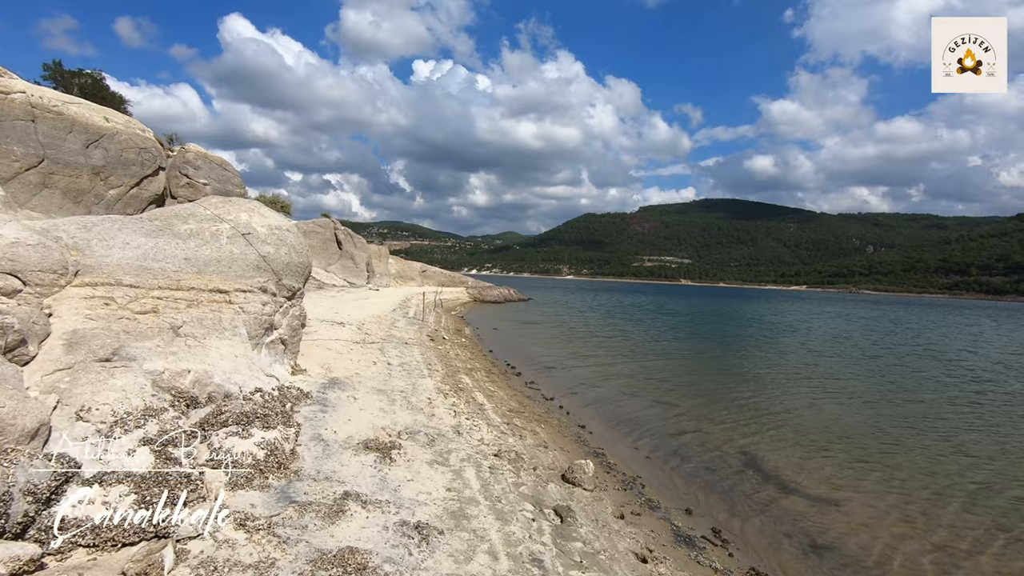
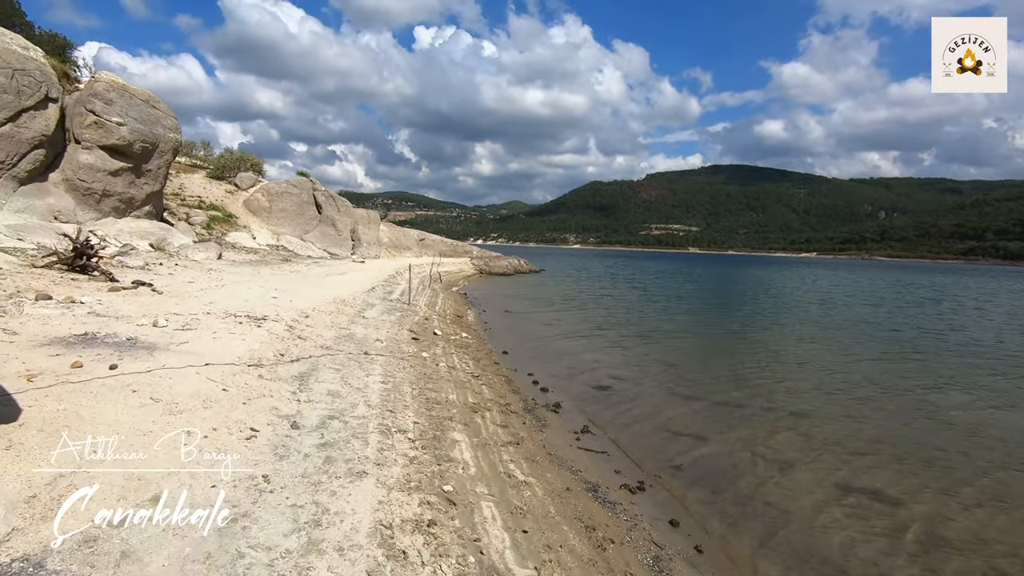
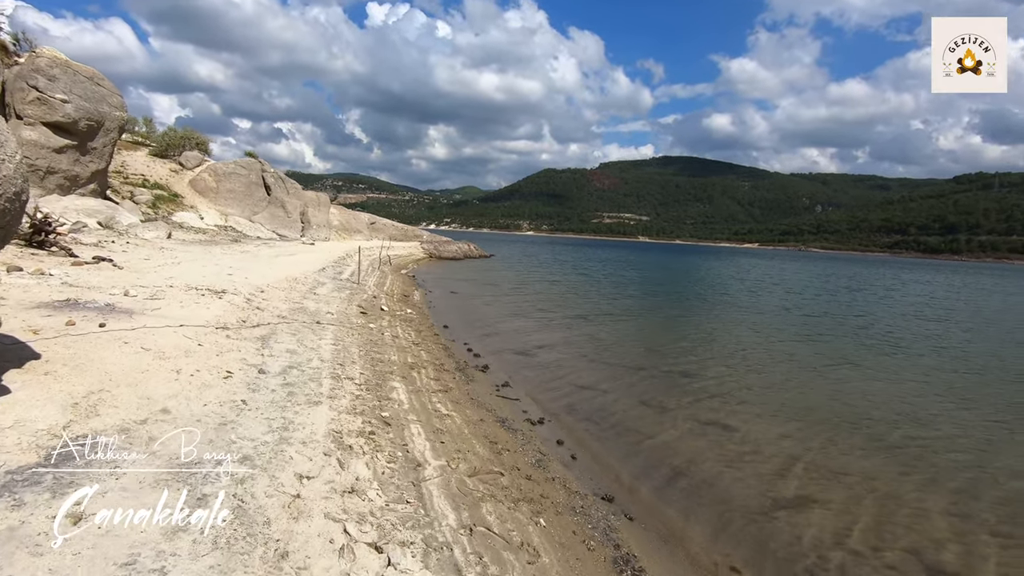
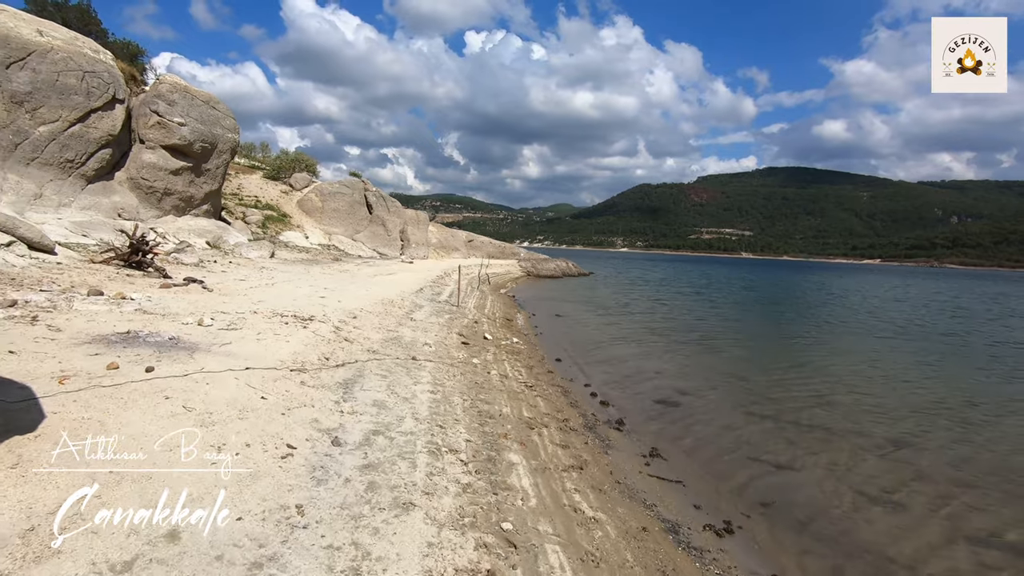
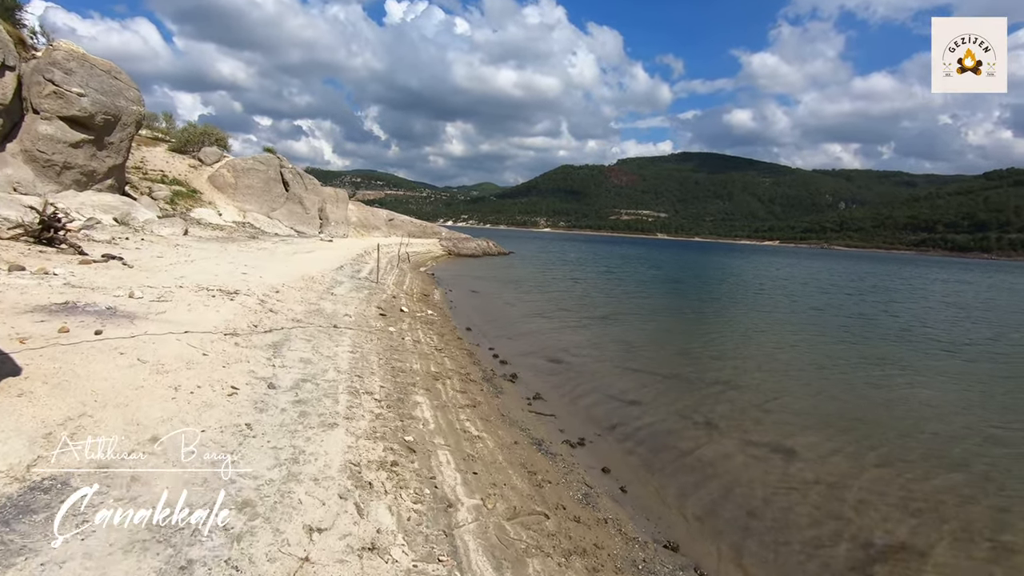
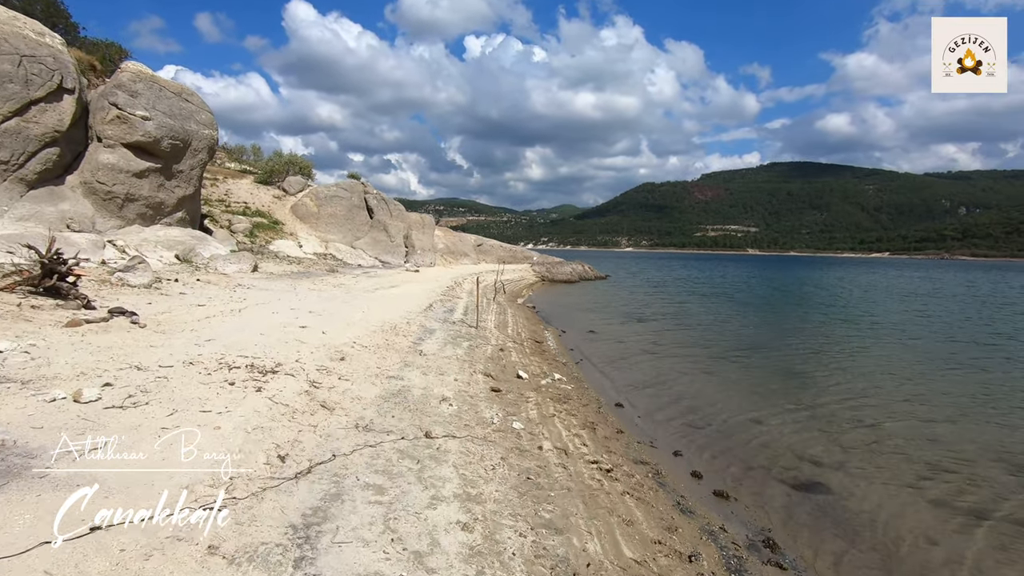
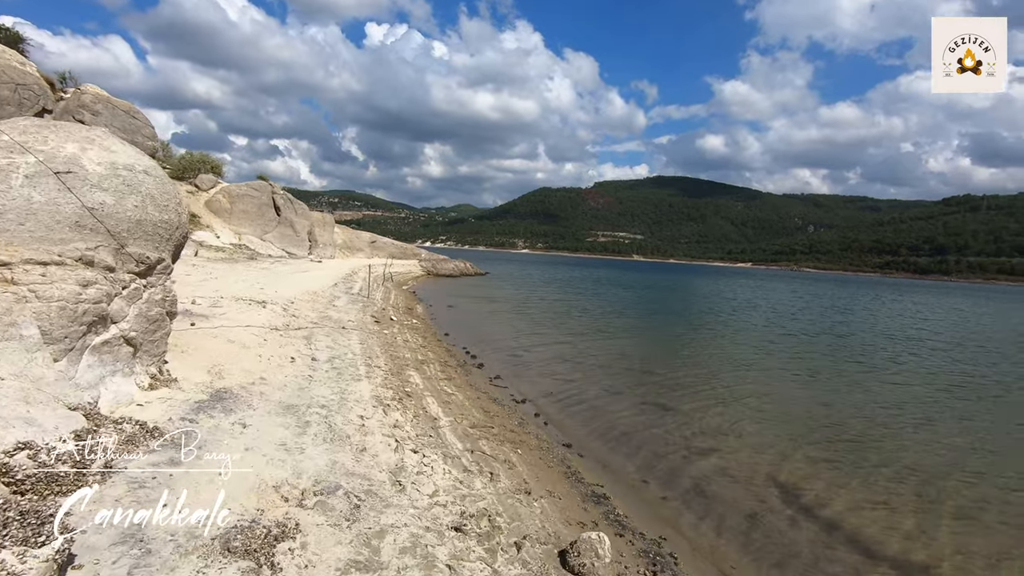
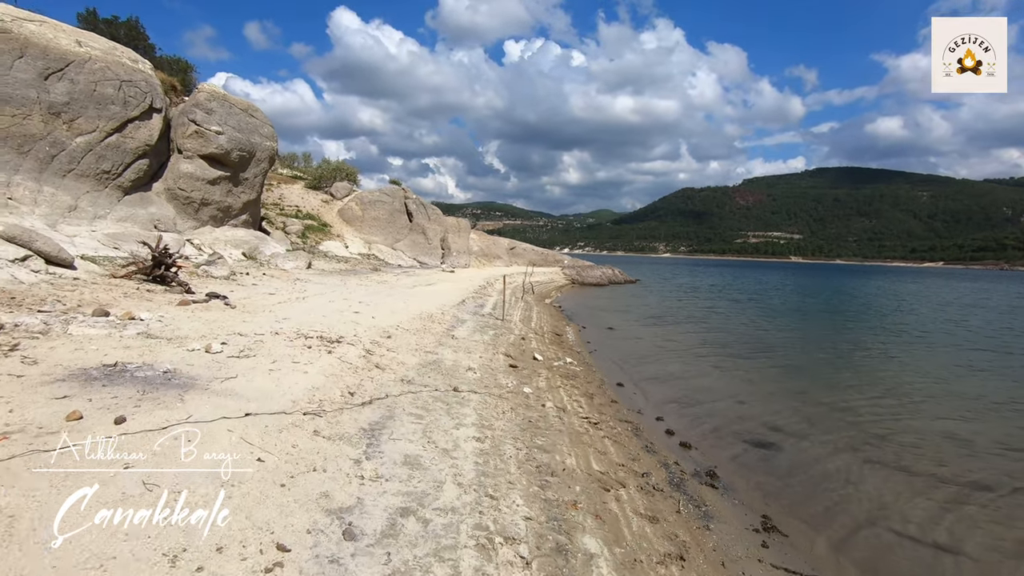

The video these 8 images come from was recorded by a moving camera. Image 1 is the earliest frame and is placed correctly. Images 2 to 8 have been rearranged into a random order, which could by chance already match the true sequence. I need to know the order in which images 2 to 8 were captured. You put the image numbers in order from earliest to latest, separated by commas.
7, 3, 5, 2, 4, 8, 6
